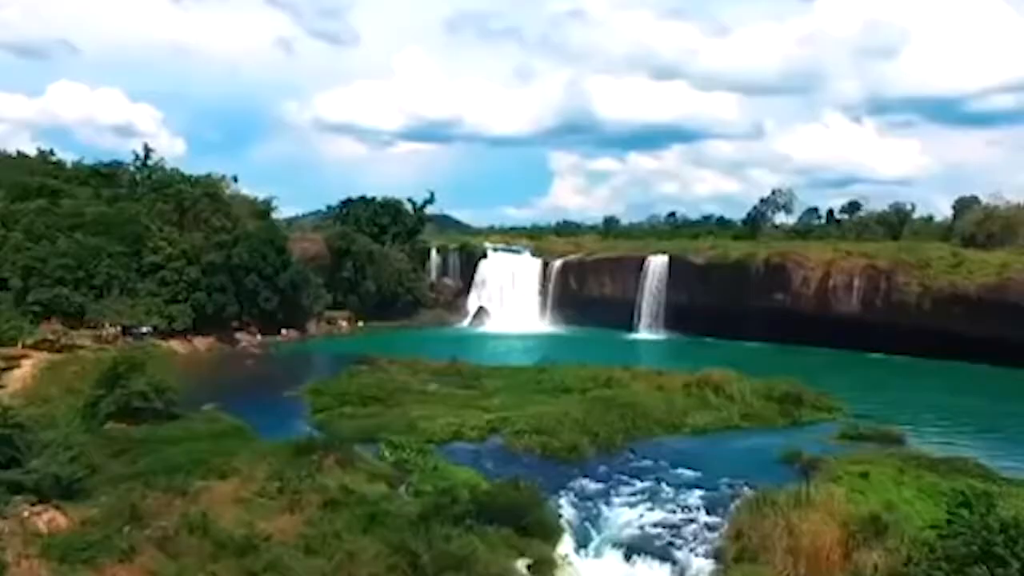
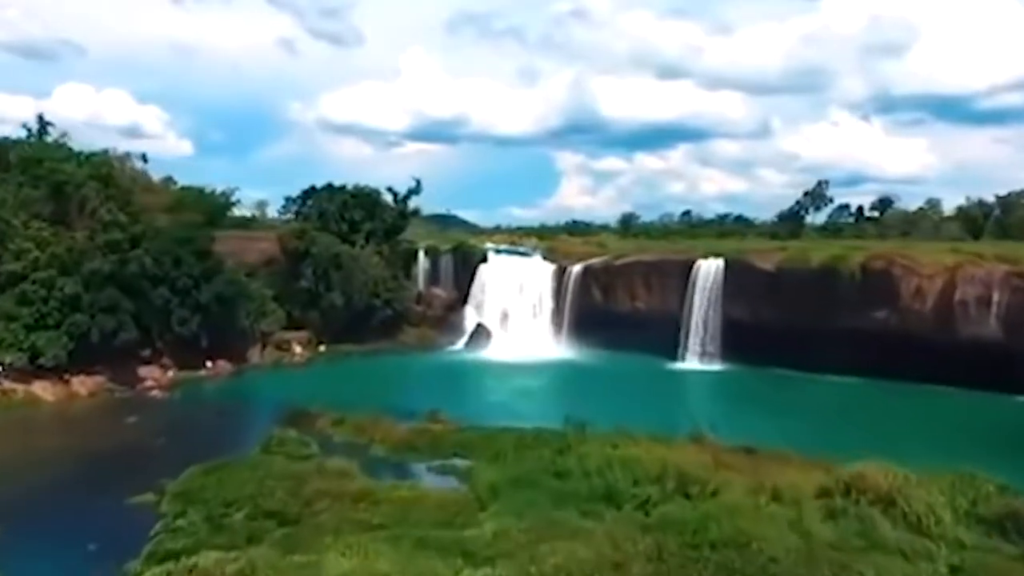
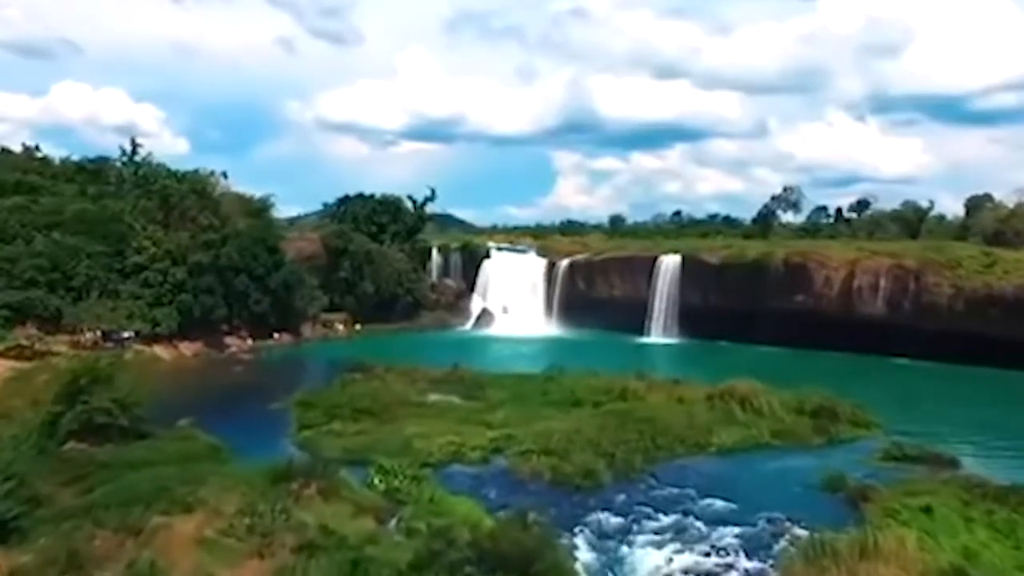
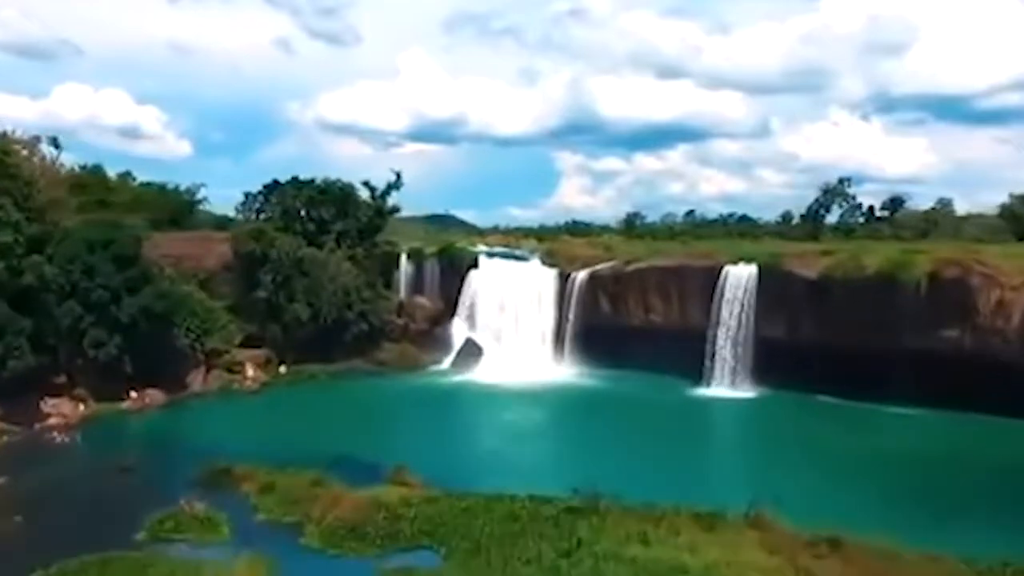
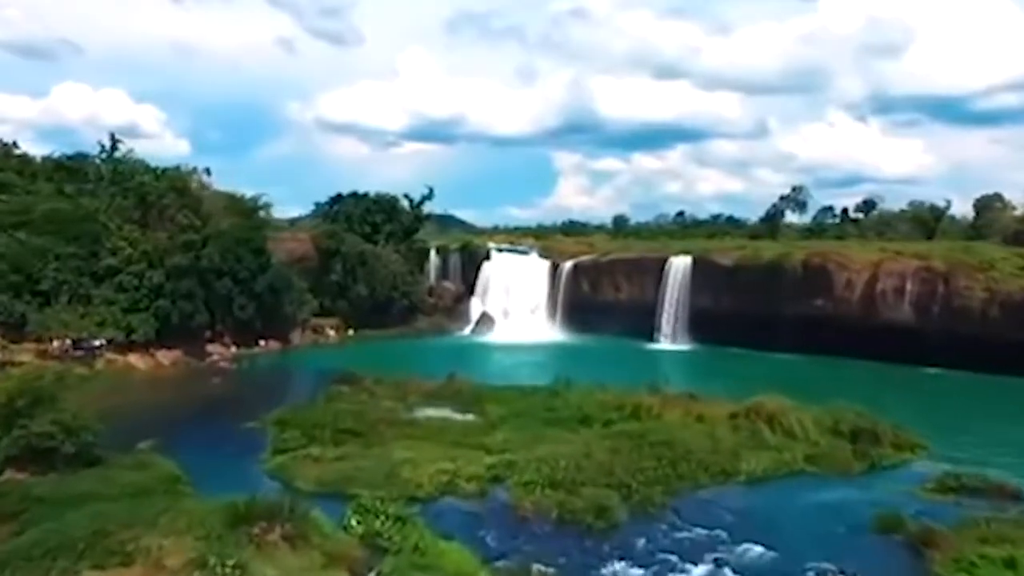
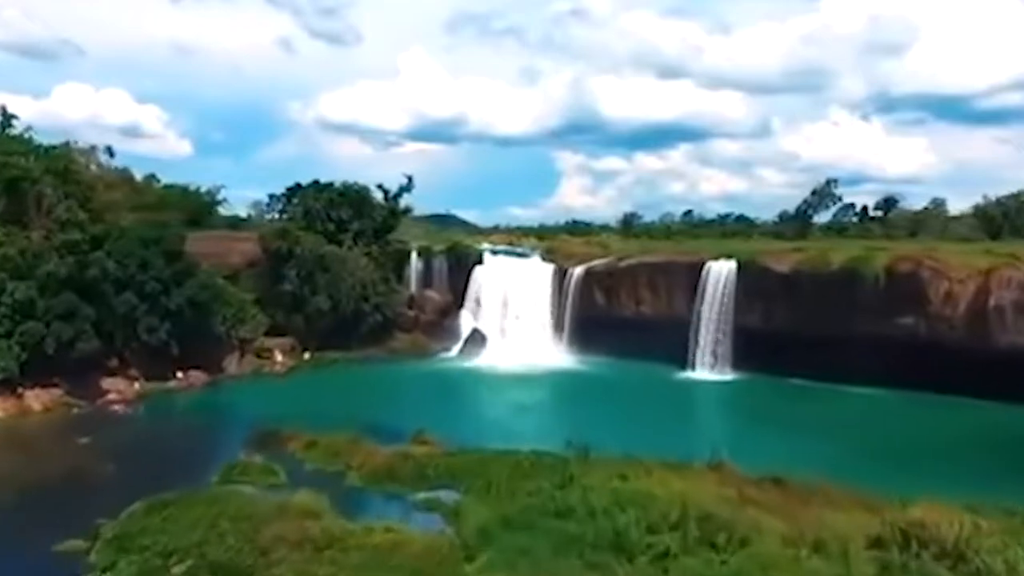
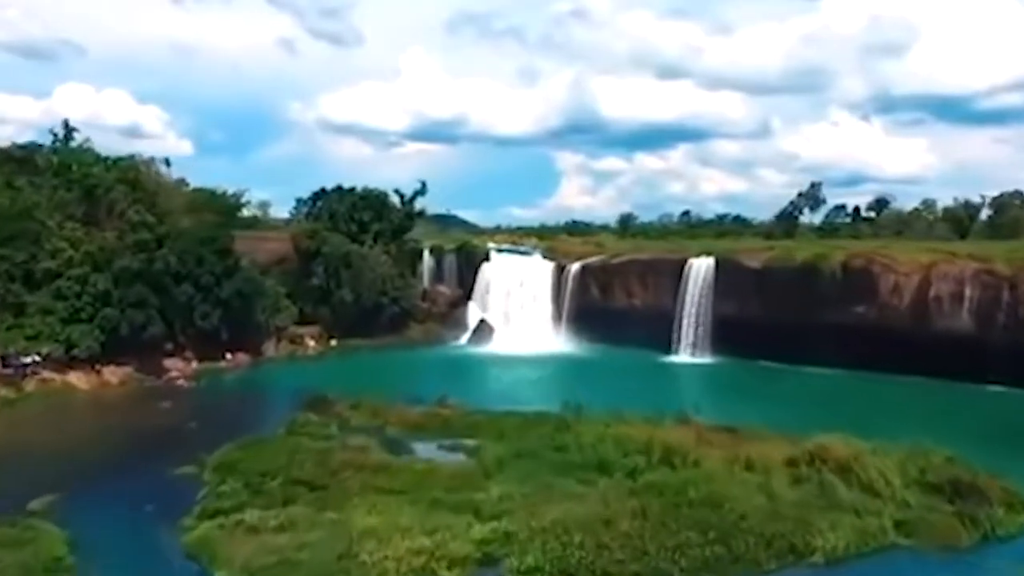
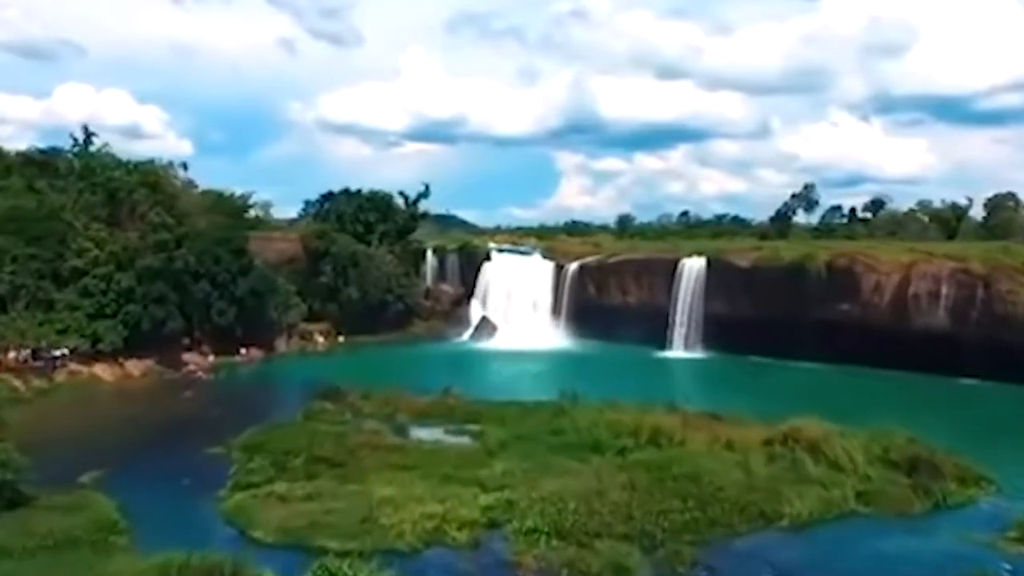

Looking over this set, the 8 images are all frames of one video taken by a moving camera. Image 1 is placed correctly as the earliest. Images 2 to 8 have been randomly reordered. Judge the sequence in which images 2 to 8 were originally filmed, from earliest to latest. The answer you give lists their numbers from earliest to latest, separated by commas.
3, 5, 8, 7, 2, 6, 4
